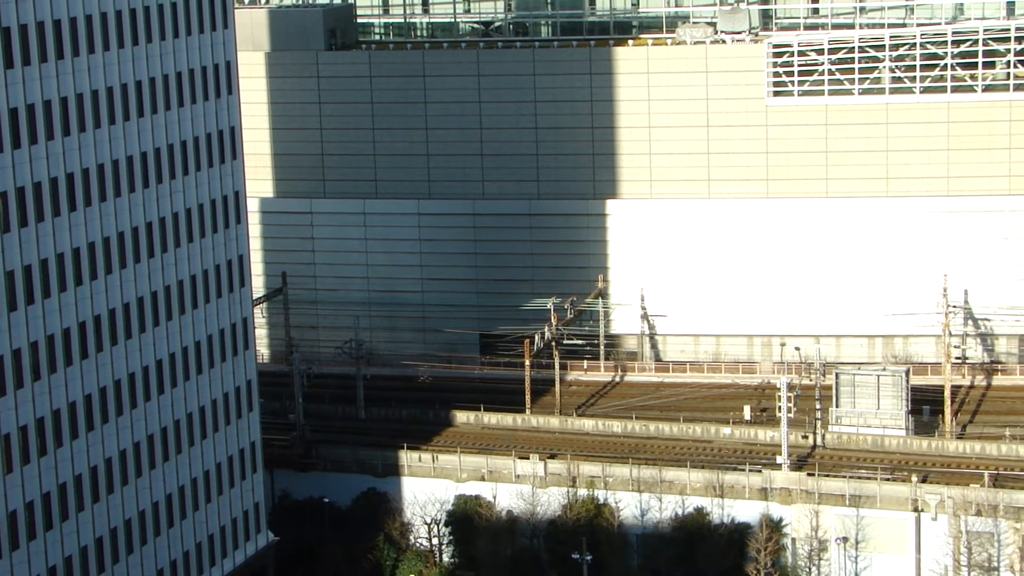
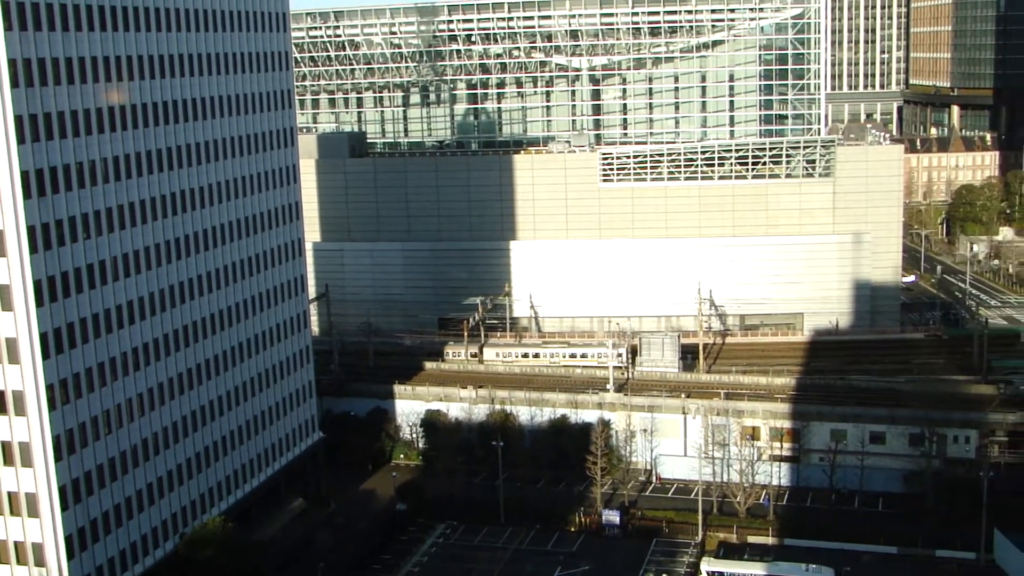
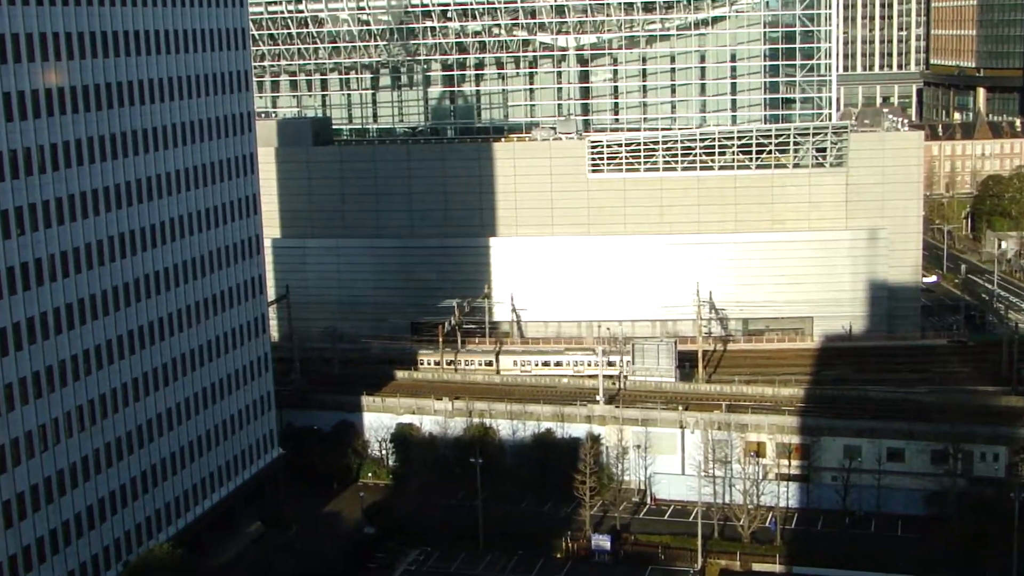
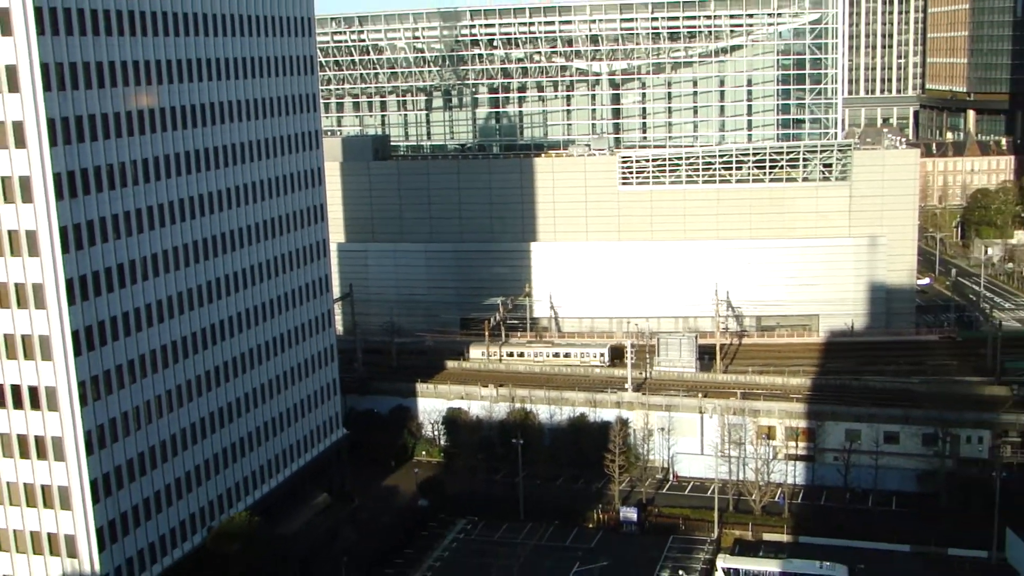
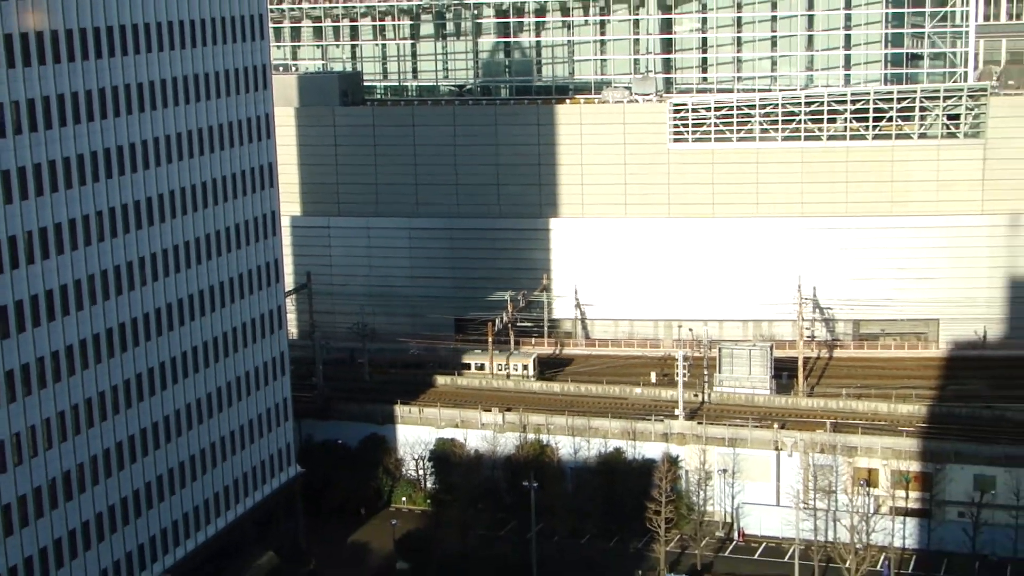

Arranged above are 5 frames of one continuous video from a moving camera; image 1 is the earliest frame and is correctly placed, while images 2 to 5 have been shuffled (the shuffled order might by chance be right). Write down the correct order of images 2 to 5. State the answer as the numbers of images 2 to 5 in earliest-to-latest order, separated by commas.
5, 4, 2, 3
